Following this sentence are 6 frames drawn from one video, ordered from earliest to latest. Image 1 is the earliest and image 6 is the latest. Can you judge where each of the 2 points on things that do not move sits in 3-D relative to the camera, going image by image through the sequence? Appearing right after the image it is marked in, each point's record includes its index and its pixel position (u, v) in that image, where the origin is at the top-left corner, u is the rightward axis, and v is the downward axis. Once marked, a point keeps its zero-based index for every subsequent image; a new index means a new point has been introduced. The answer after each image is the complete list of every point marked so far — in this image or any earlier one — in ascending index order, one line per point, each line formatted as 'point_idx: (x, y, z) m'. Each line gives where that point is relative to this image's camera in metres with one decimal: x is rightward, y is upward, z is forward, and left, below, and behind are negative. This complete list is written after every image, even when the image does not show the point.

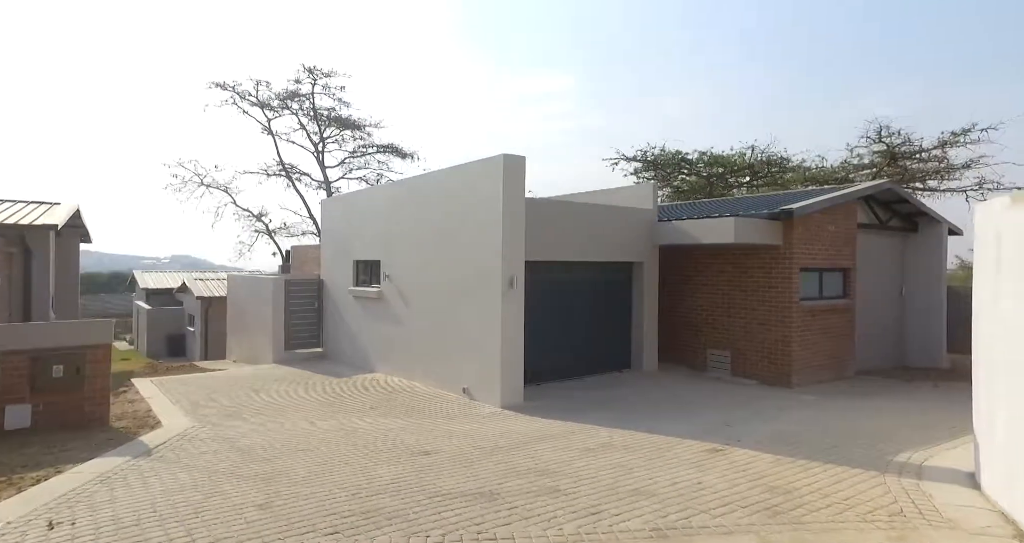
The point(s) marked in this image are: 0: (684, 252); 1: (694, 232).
0: (+3.6, +0.4, +13.8) m
1: (+3.3, +0.7, +11.7) m
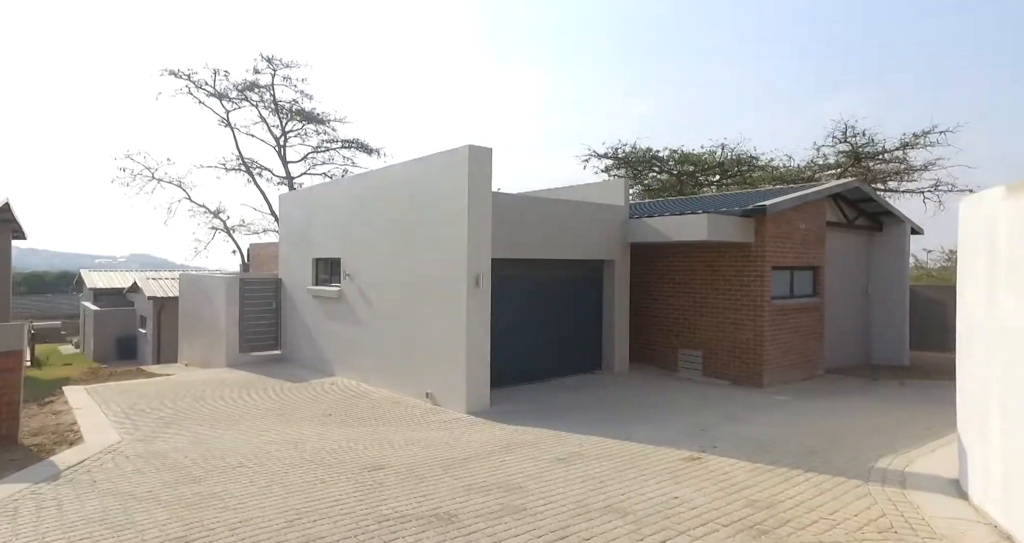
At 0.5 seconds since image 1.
0: (+2.9, +0.4, +13.5) m
1: (+2.7, +0.8, +11.4) m
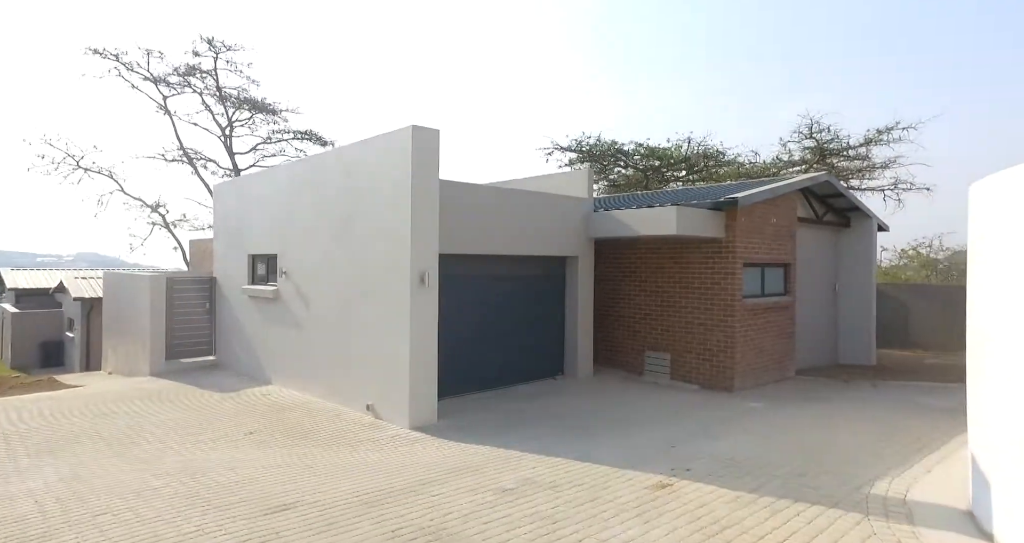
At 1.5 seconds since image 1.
0: (+2.1, +0.5, +12.7) m
1: (+2.0, +0.8, +10.6) m
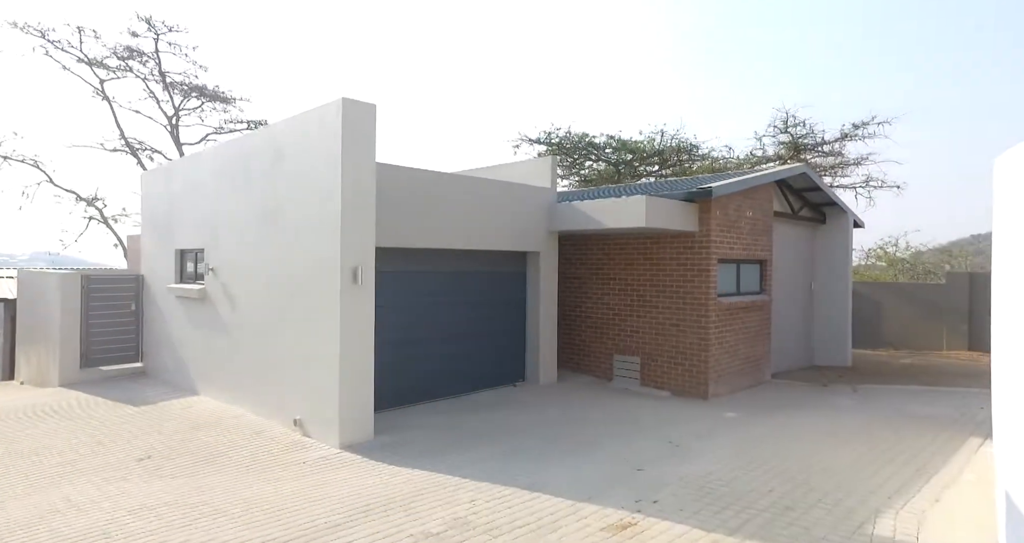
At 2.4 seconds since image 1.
0: (+1.3, +0.5, +11.8) m
1: (+1.3, +0.8, +9.7) m
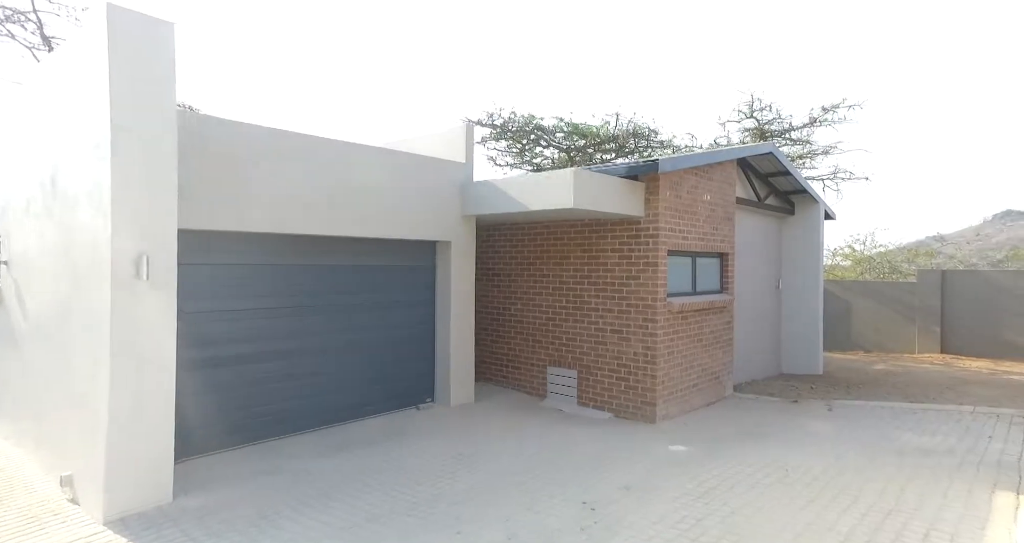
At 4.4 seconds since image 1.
0: (+0.1, +0.6, +9.9) m
1: (+0.1, +0.9, +7.8) m
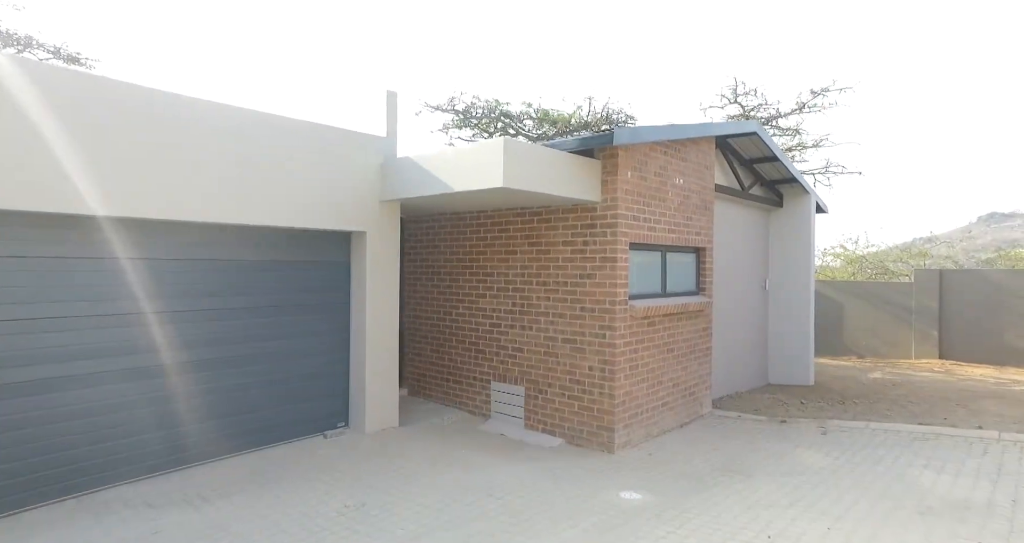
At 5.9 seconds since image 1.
0: (-0.7, +0.6, +8.4) m
1: (-0.6, +0.9, +6.3) m
